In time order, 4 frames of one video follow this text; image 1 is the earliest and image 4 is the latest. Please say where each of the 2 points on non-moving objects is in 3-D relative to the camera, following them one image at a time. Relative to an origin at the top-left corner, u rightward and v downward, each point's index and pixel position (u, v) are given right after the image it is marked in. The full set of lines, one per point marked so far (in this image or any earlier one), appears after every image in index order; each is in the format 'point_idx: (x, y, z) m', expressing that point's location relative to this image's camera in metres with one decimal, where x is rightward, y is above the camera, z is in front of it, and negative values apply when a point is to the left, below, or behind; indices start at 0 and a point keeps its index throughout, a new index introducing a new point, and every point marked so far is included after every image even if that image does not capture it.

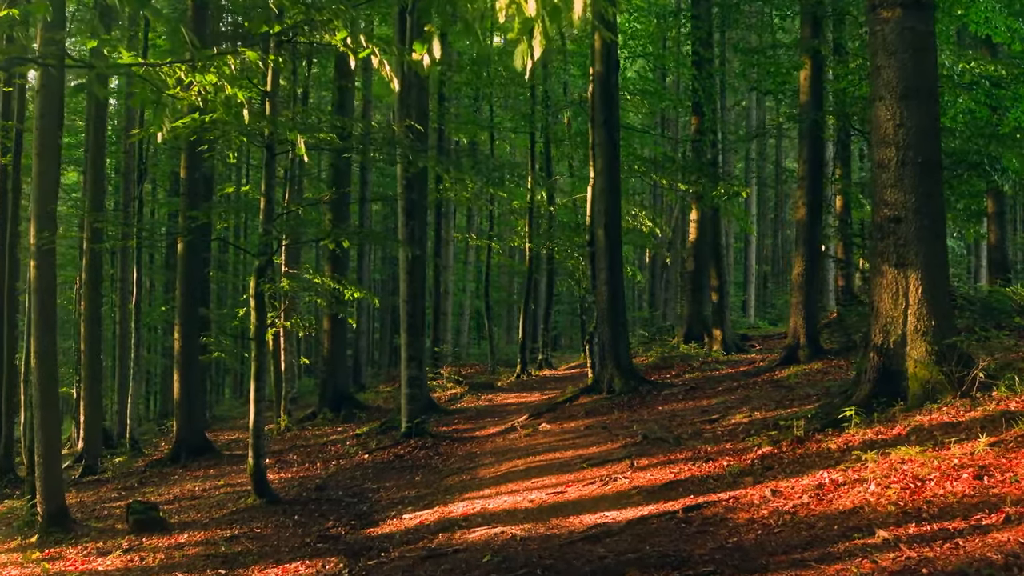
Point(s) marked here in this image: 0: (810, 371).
0: (+4.5, -1.3, +10.6) m
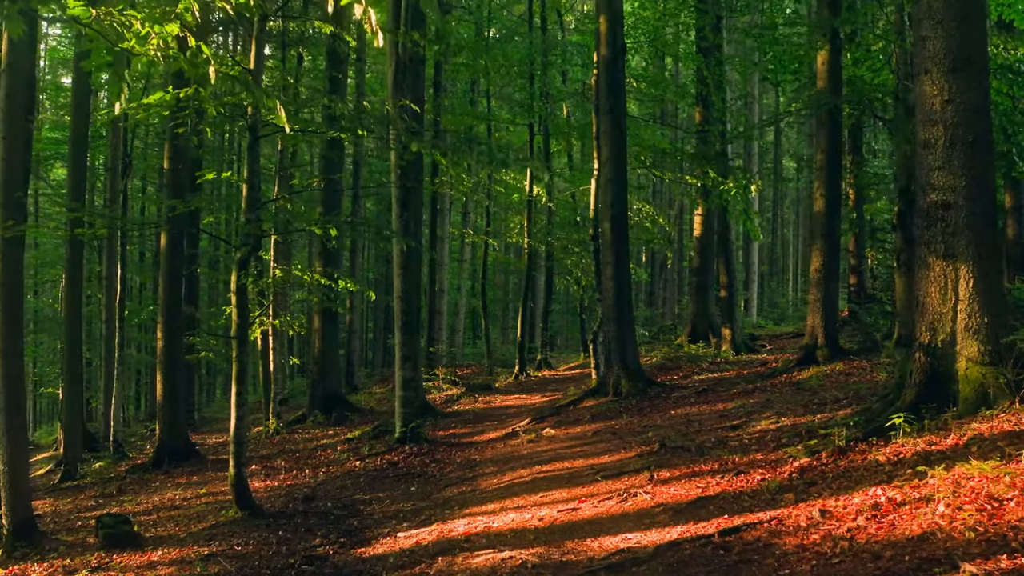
0: (+4.5, -1.2, +10.0) m
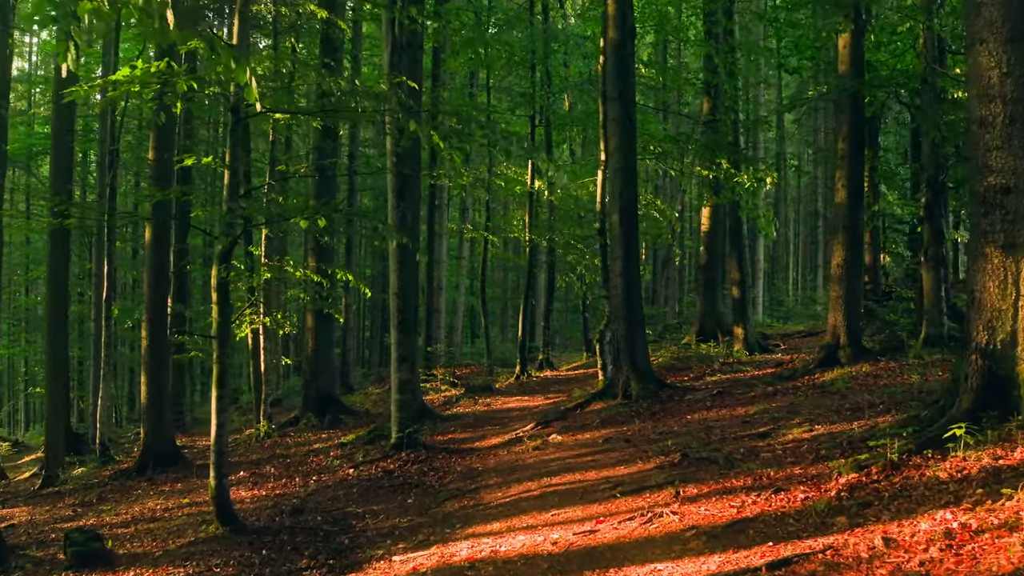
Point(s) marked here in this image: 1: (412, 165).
0: (+4.6, -1.2, +9.3) m
1: (-1.6, +2.0, +11.3) m
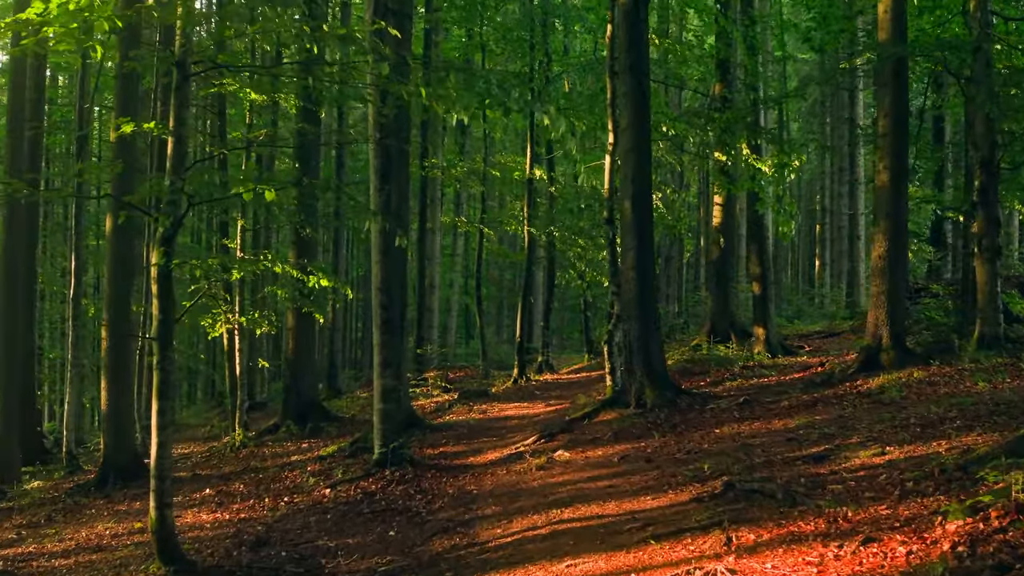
0: (+4.6, -1.1, +8.1) m
1: (-1.6, +2.1, +10.1) m
